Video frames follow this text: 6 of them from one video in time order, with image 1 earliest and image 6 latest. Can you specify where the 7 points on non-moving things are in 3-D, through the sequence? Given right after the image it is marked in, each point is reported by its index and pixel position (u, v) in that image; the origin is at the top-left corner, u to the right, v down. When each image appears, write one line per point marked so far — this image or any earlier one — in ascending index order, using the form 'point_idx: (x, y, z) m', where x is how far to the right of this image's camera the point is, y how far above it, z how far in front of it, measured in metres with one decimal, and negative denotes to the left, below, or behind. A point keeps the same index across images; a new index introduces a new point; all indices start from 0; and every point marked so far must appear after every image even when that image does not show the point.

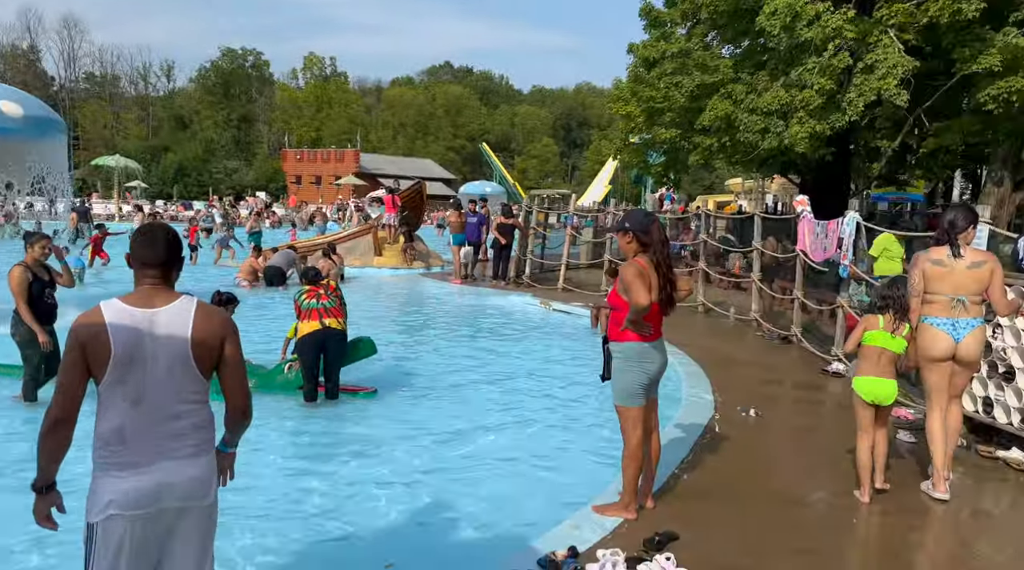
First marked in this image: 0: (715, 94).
0: (+4.8, +4.4, +19.7) m
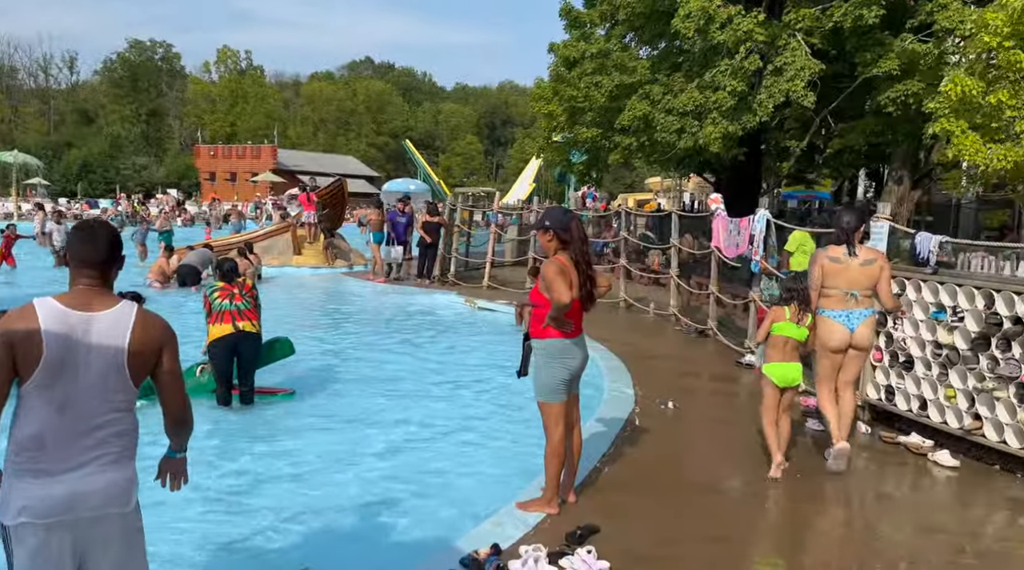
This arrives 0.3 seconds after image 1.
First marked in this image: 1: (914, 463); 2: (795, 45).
0: (+2.9, +4.5, +20.0) m
1: (+3.1, -1.4, +6.6) m
2: (+5.2, +4.4, +15.4) m
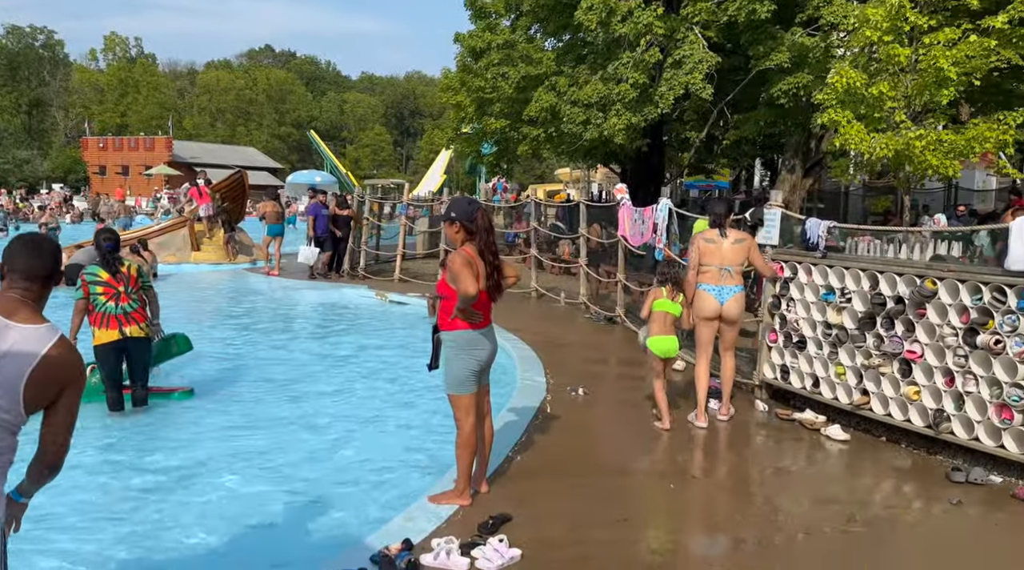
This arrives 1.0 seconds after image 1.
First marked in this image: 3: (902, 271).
0: (+0.6, +4.8, +20.2) m
1: (+2.4, -1.3, +6.9) m
2: (+3.4, +4.6, +15.9) m
3: (+3.0, +0.1, +6.6) m
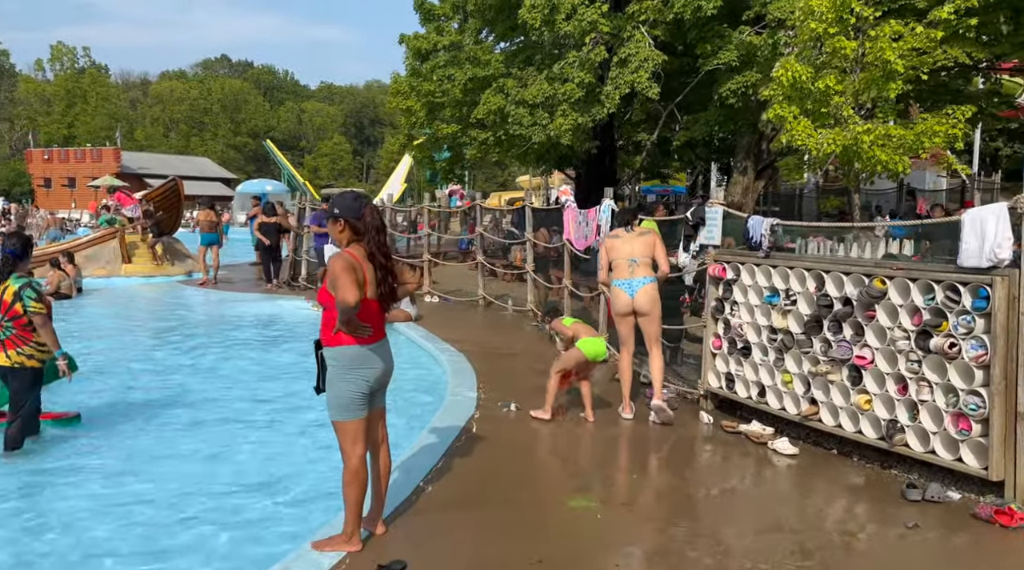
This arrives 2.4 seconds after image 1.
0: (-0.6, +4.6, +19.6) m
1: (+1.8, -1.3, +6.4) m
2: (+2.3, +4.5, +15.4) m
3: (+2.4, +0.1, +6.1) m
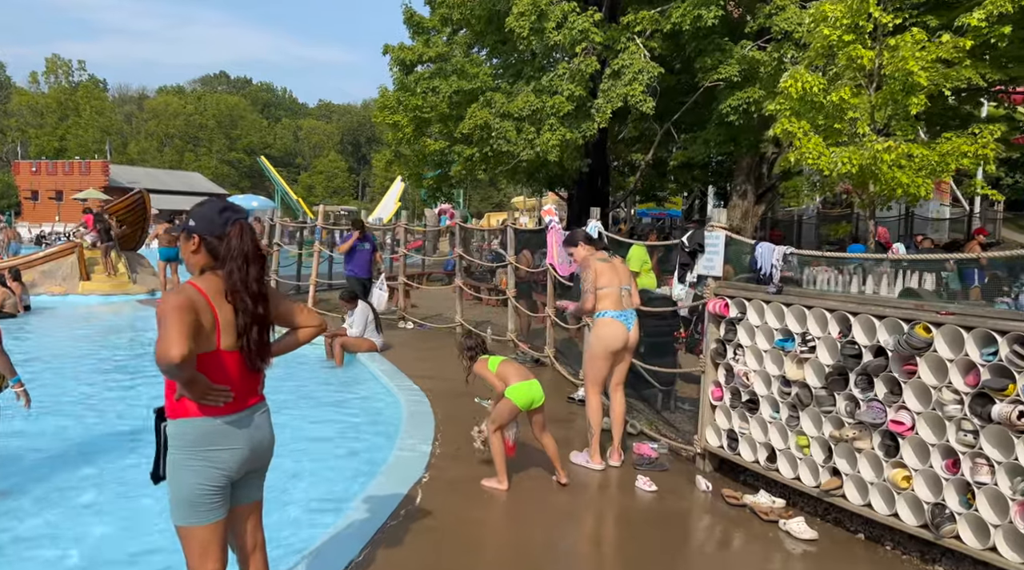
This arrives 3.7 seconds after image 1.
0: (-0.9, +4.0, +18.6) m
1: (+1.5, -1.5, +5.2) m
2: (+2.1, +4.0, +14.4) m
3: (+2.2, -0.2, +4.9) m
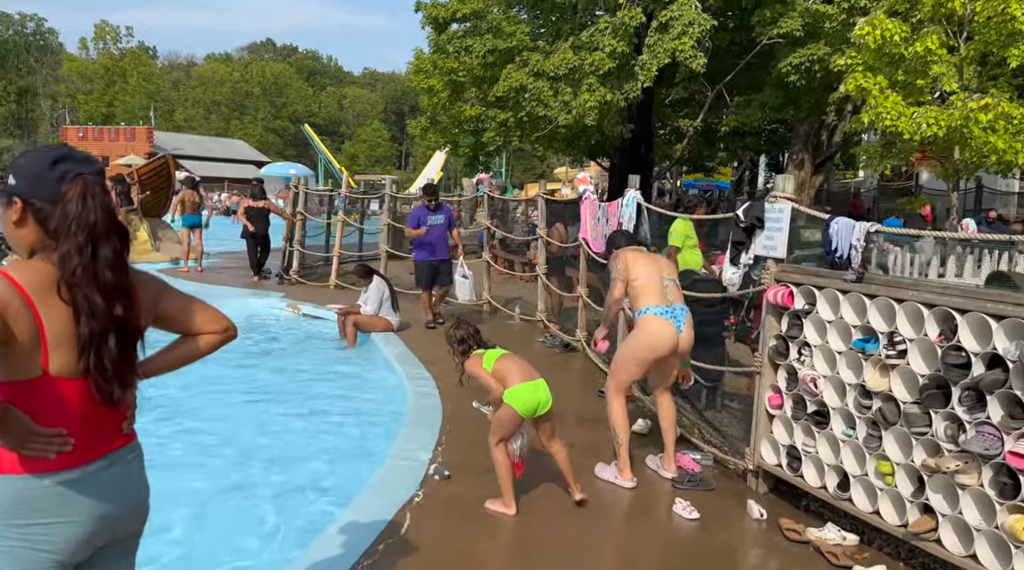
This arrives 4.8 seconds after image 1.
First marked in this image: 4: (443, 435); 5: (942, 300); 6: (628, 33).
0: (-0.1, +4.6, +17.4) m
1: (+1.6, -1.5, +4.1) m
2: (+2.6, +4.4, +13.0) m
3: (+2.2, -0.1, +3.7) m
4: (-0.5, -1.1, +6.0) m
5: (+2.0, -0.1, +4.0) m
6: (+1.8, +4.0, +13.3) m
